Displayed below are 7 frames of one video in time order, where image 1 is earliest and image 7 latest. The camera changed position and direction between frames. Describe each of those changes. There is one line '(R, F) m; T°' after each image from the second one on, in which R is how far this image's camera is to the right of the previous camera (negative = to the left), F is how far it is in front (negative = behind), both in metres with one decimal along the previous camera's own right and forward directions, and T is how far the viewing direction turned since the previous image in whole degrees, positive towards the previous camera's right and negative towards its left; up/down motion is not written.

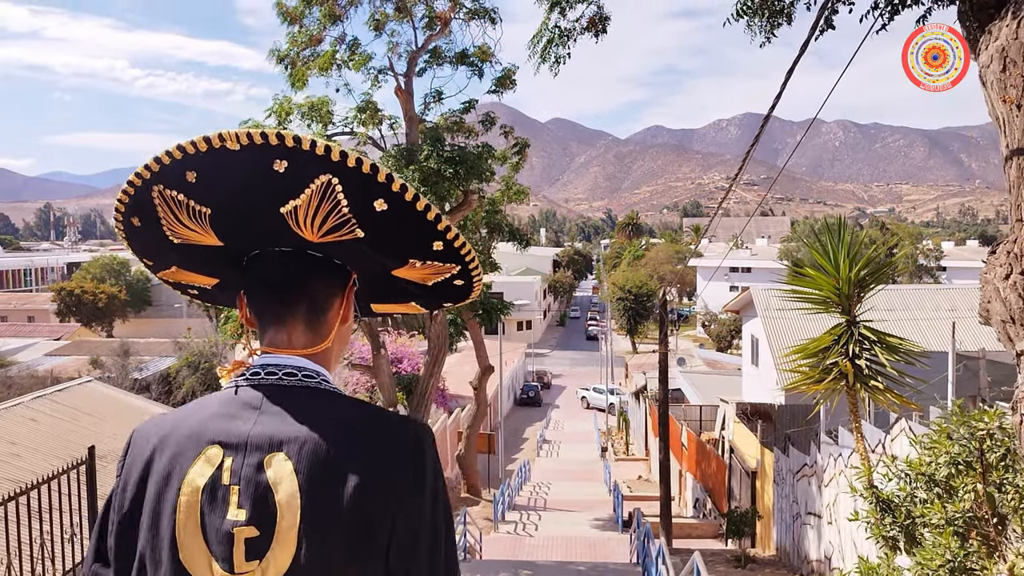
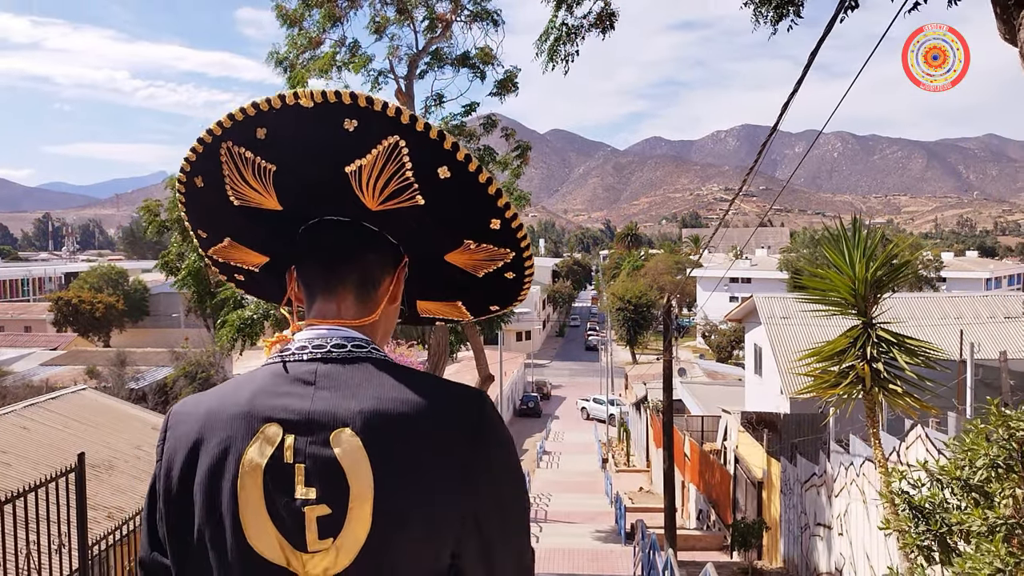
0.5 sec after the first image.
(0.0, +0.2) m; 0°
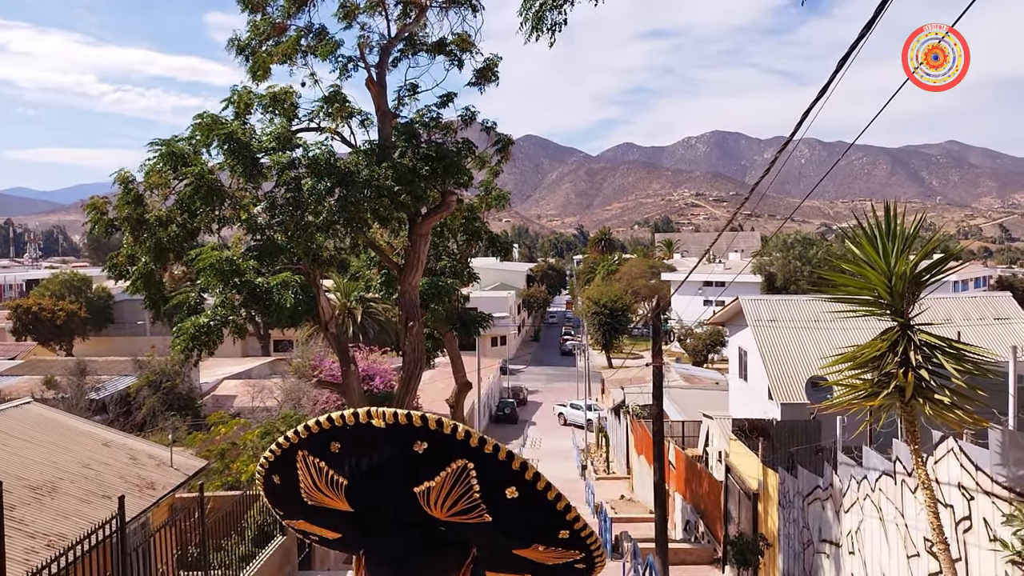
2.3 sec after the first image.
(-0.1, +0.8) m; +2°
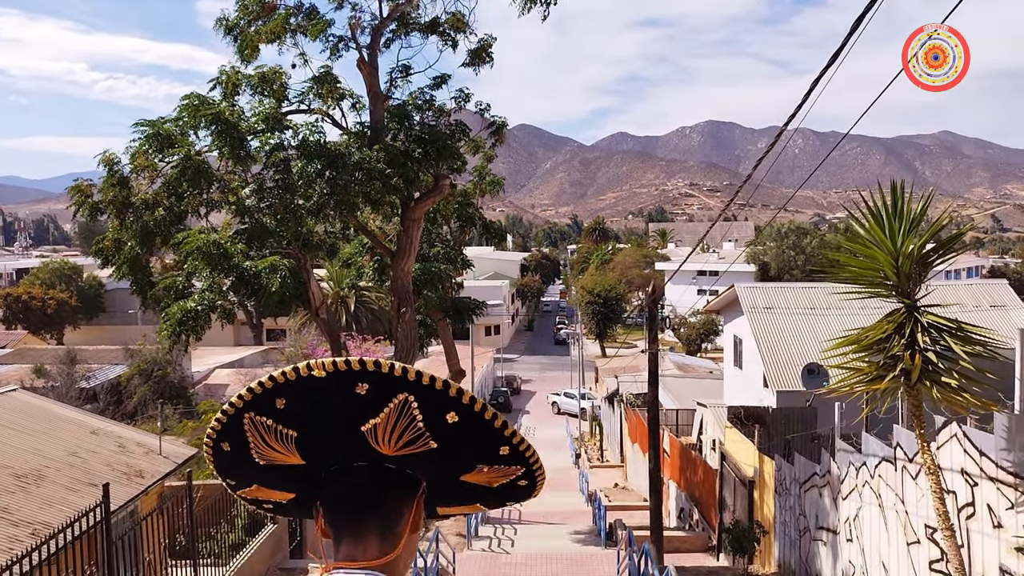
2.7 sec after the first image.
(0.0, +0.2) m; 0°
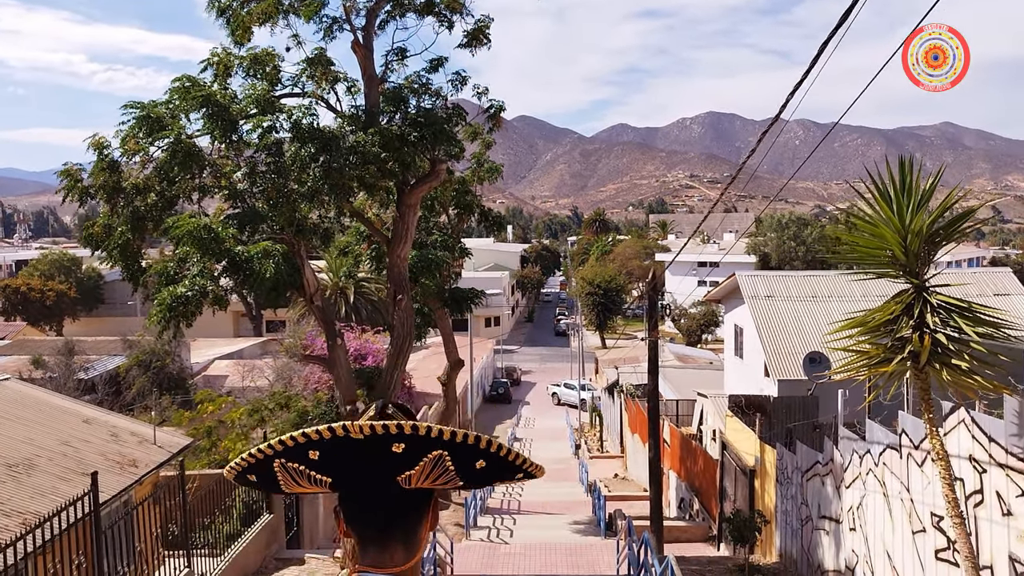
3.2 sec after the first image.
(0.0, +0.2) m; 0°
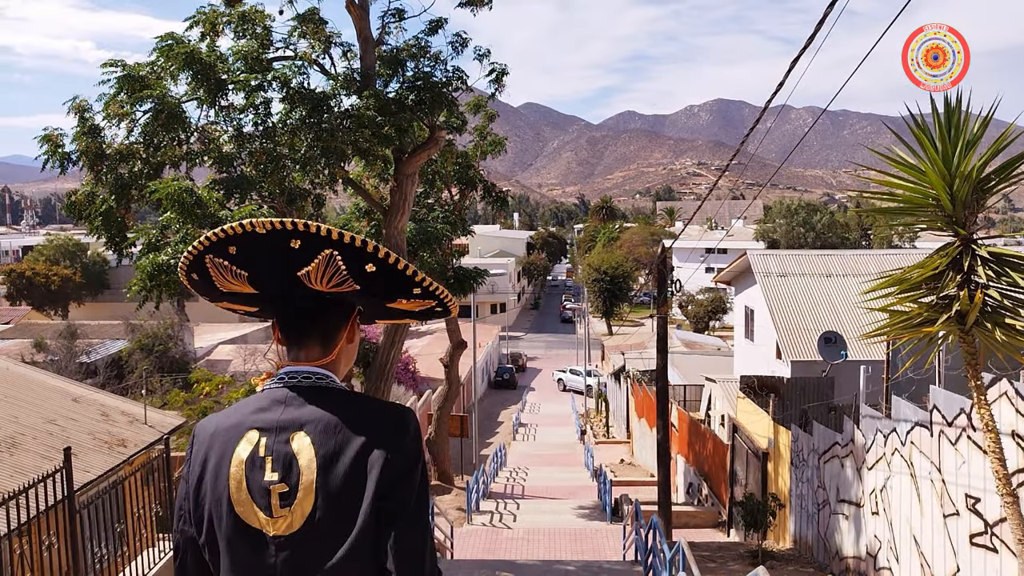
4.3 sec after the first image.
(0.0, +0.5) m; 0°
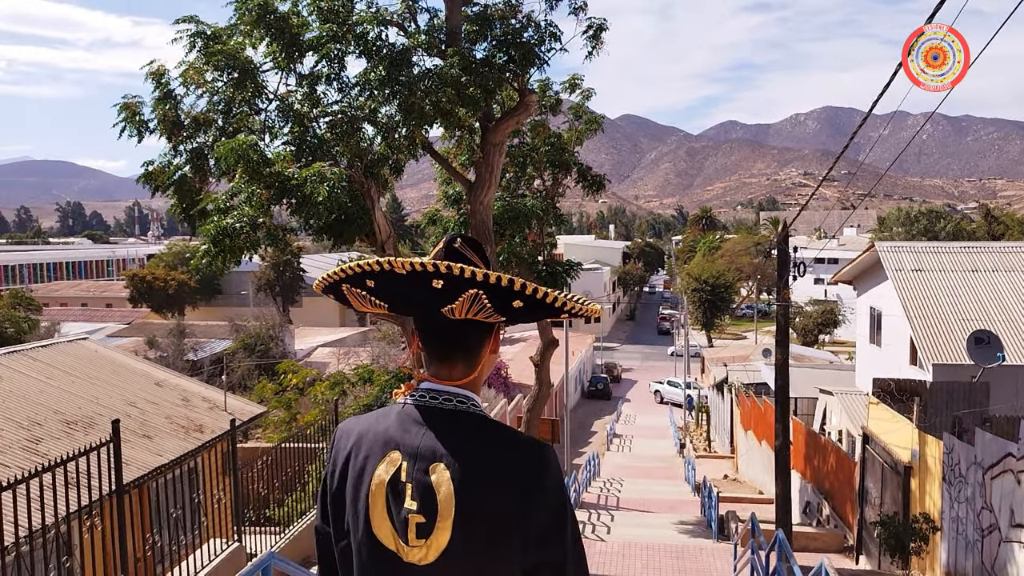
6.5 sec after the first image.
(0.0, +1.1) m; -7°
